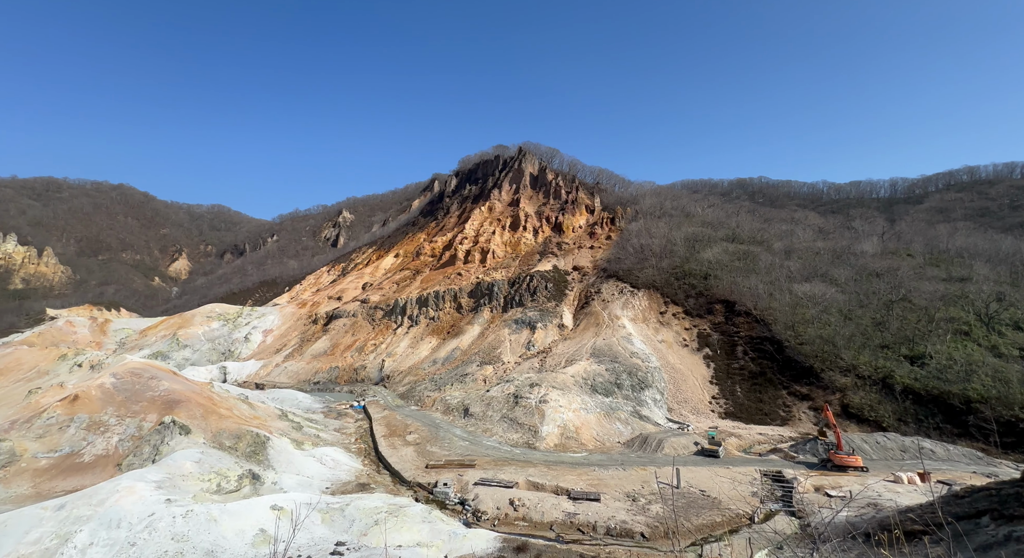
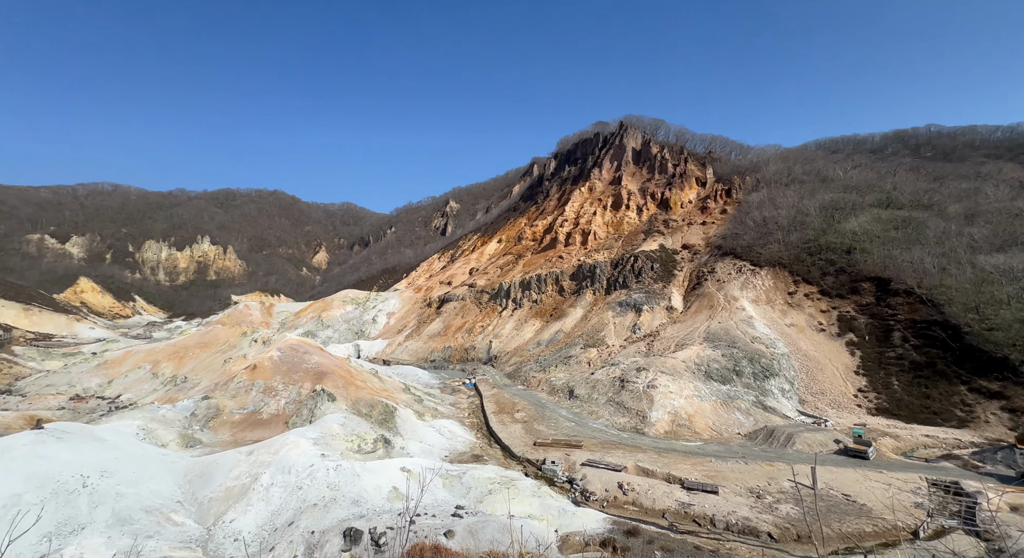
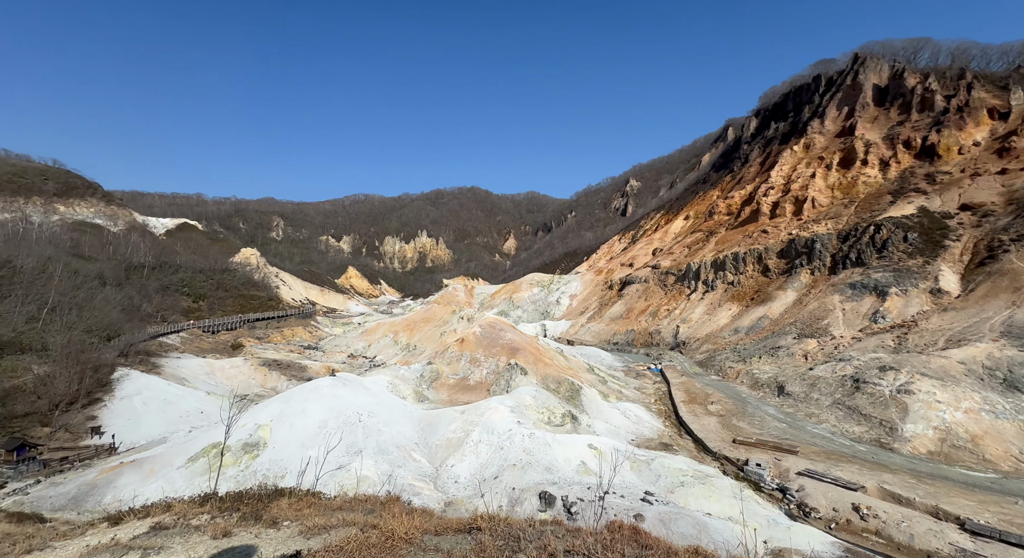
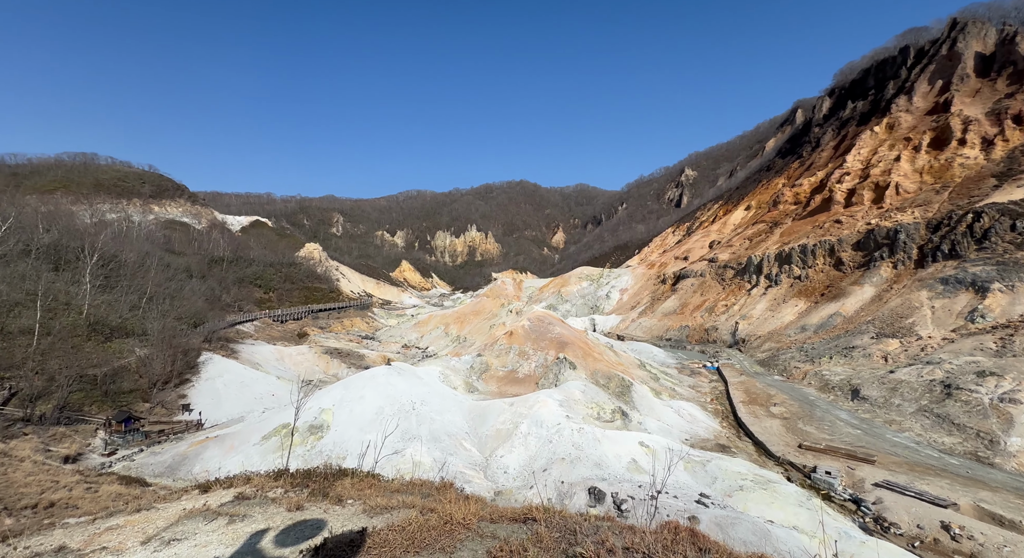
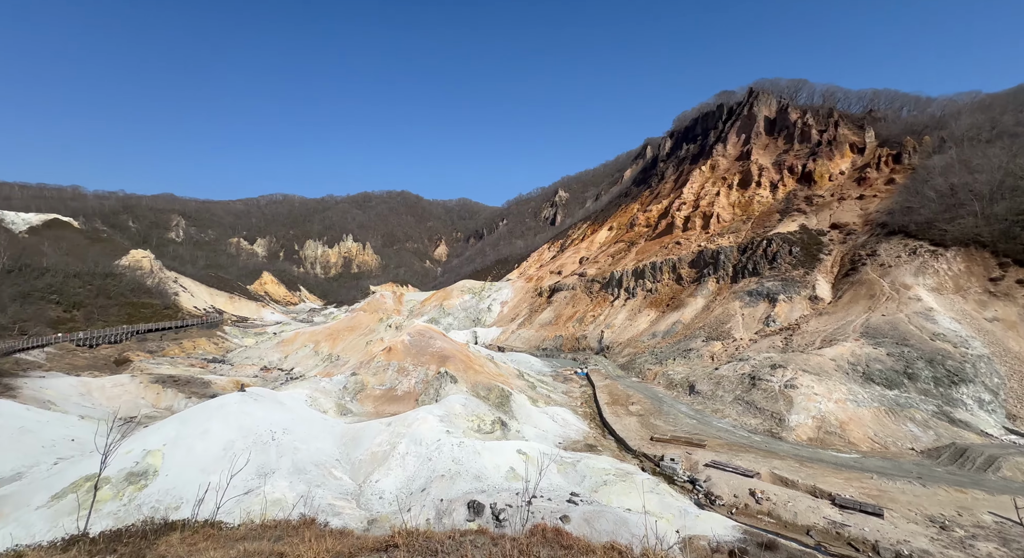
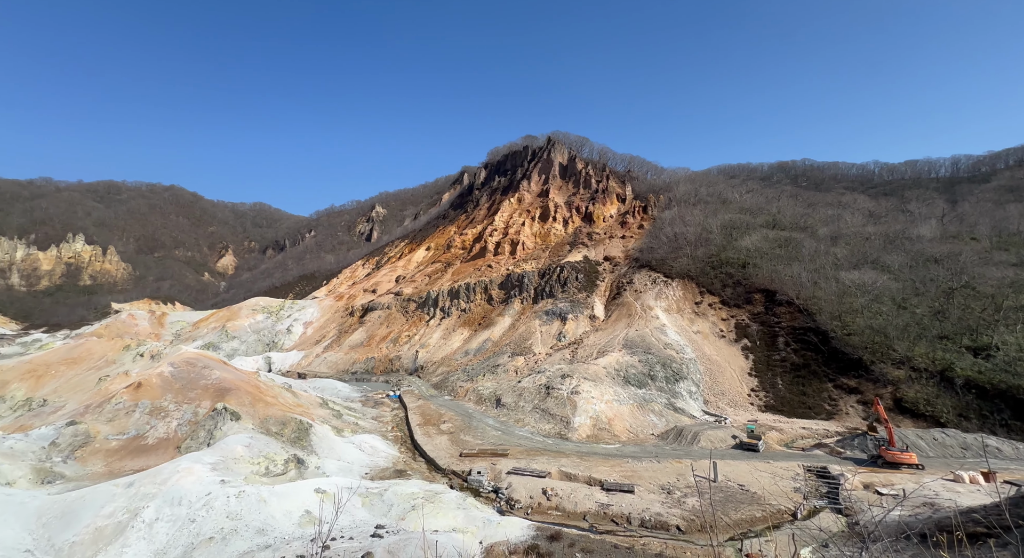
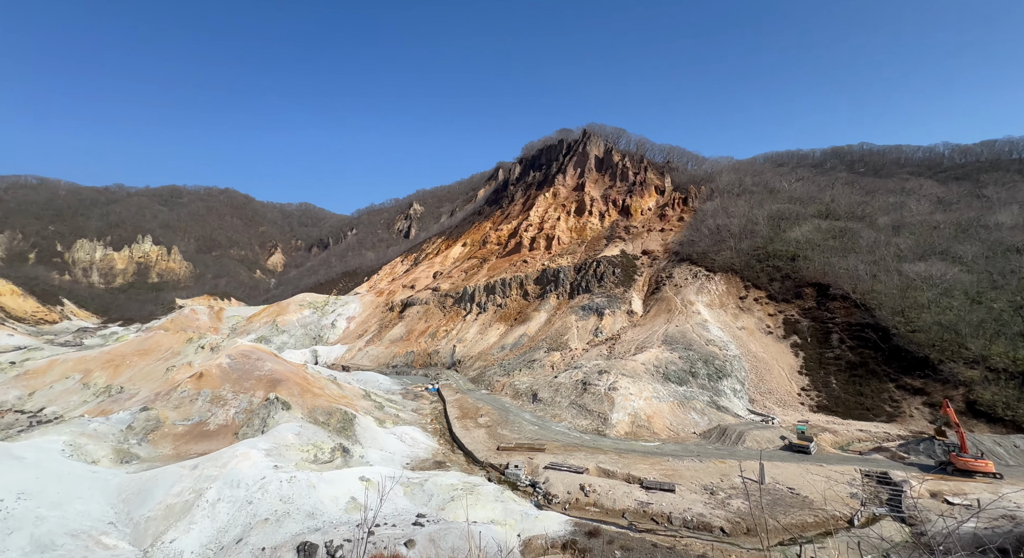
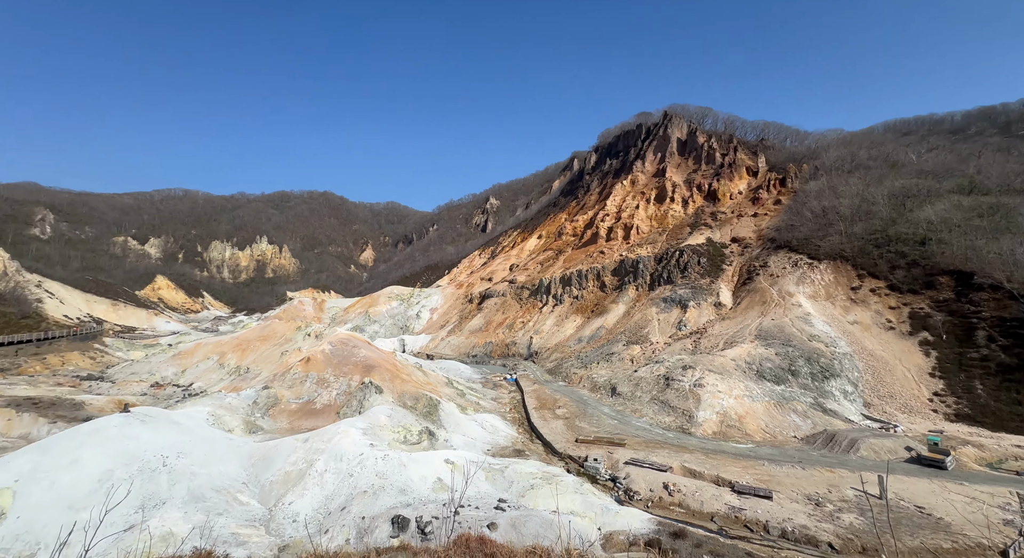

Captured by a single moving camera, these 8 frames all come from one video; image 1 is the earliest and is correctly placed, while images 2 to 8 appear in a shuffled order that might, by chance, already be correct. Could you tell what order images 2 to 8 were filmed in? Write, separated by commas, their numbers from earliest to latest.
6, 7, 2, 8, 5, 3, 4
